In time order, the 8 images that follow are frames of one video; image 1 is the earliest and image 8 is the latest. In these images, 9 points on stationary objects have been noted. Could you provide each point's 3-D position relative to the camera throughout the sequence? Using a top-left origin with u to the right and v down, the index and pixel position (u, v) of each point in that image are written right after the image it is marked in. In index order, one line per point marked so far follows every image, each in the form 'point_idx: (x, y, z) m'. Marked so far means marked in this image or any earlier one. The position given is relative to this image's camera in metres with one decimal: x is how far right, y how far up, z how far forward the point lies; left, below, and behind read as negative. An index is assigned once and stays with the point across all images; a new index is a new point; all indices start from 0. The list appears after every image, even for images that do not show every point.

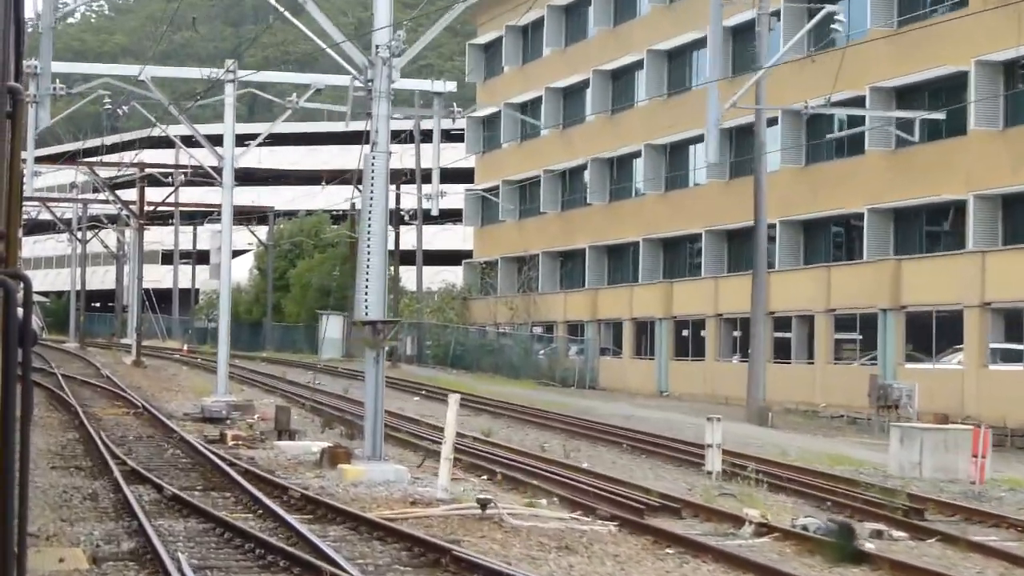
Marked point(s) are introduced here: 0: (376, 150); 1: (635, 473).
0: (-1.6, +1.6, +17.2) m
1: (+1.6, -2.4, +18.9) m
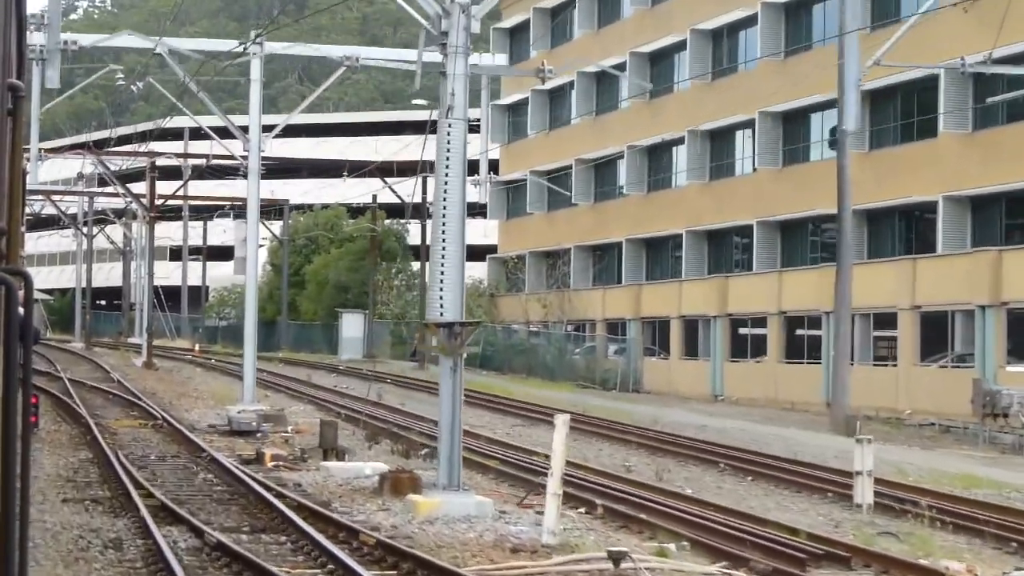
0: (-0.6, +1.7, +14.2) m
1: (+2.6, -2.3, +15.9) m
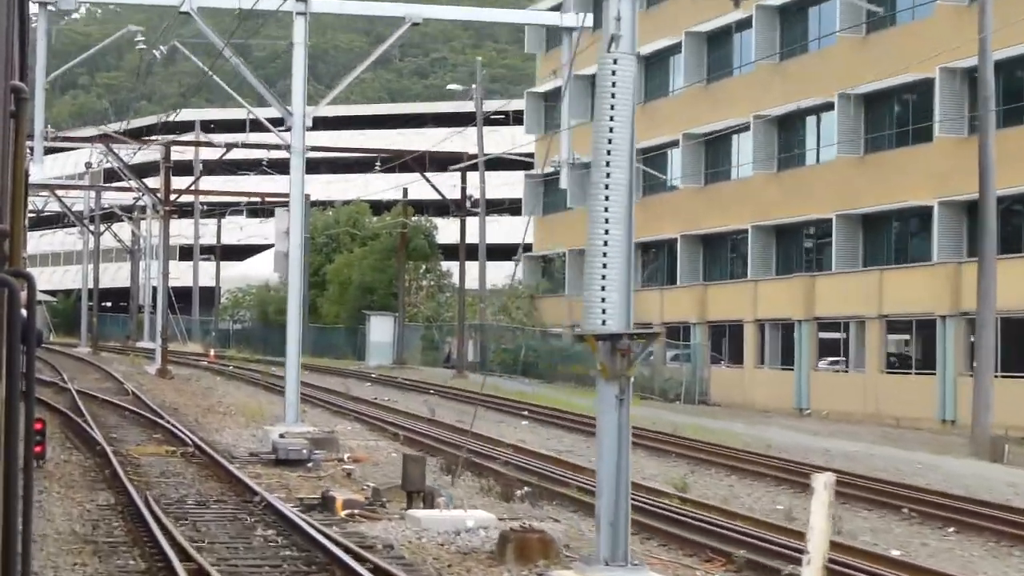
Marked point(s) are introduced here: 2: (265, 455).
0: (+0.7, +1.7, +10.4) m
1: (+3.9, -2.3, +12.1) m
2: (-3.2, -2.2, +19.3) m
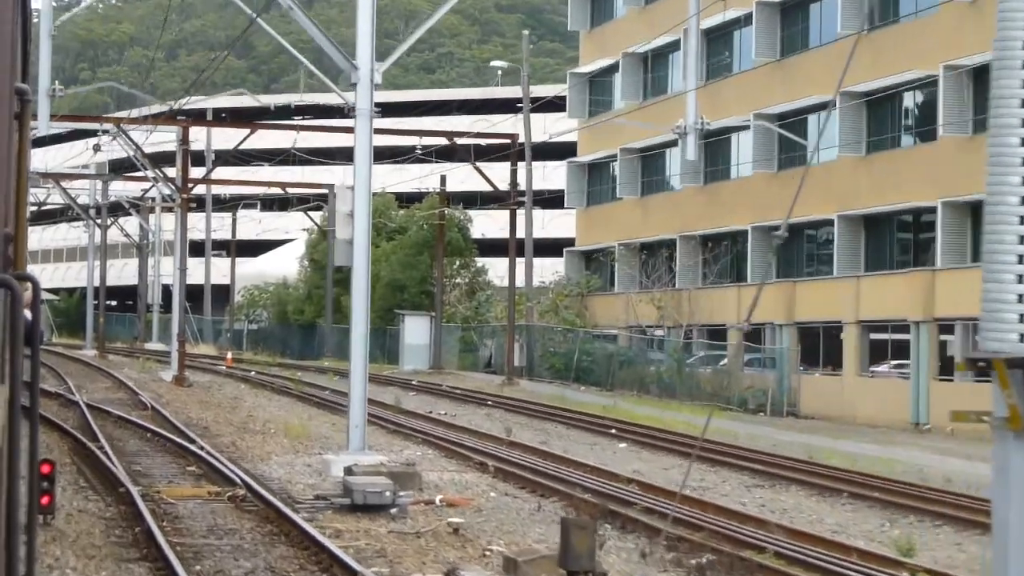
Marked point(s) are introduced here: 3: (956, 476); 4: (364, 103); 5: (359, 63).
0: (+2.1, +1.7, +6.1) m
1: (+5.3, -2.3, +7.8) m
2: (-1.8, -2.1, +15.1) m
3: (+5.6, -2.4, +18.4) m
4: (-1.8, +2.2, +17.8) m
5: (-1.9, +2.7, +18.0) m
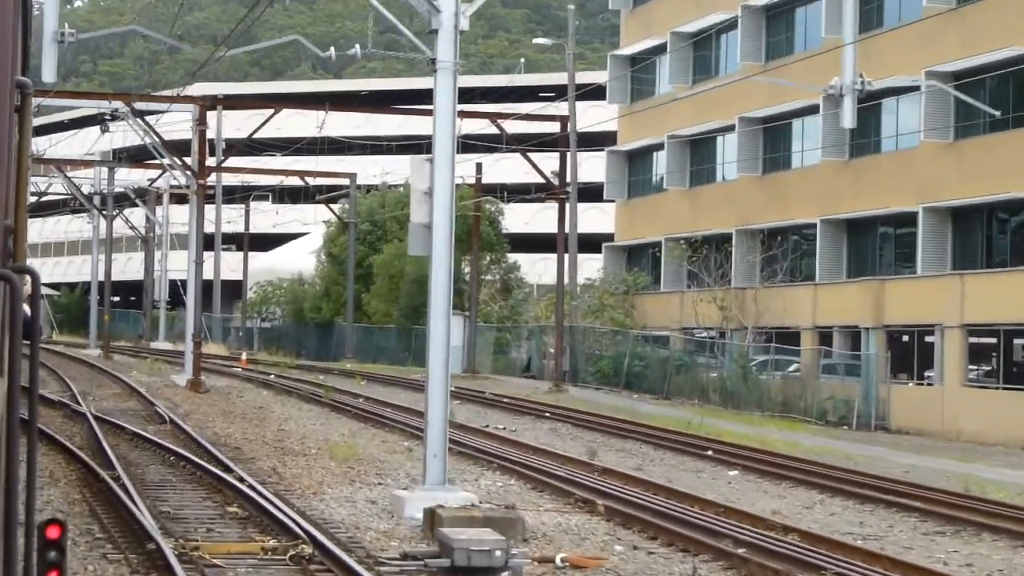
0: (+3.3, +1.7, +2.7) m
1: (+6.4, -2.3, +4.4) m
2: (-0.7, -2.1, +11.6) m
3: (+6.7, -2.4, +15.0) m
4: (-0.6, +2.3, +14.3) m
5: (-0.7, +2.8, +14.5) m
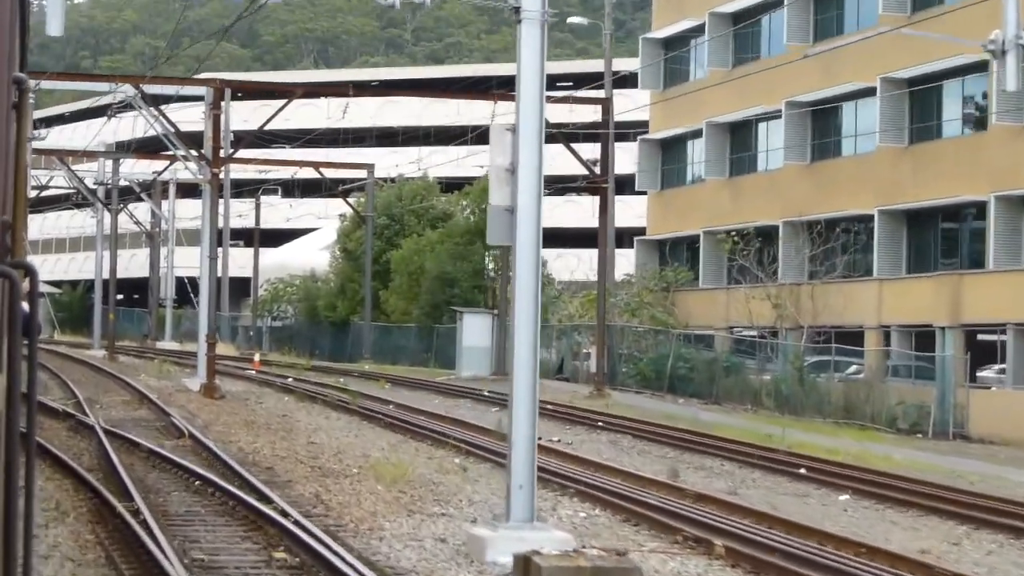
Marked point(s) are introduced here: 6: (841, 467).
0: (+4.1, +1.7, +0.2) m
1: (+7.3, -2.2, +1.9) m
2: (+0.1, -2.1, +9.2) m
3: (+7.5, -2.3, +12.5) m
4: (+0.2, +2.3, +11.9) m
5: (+0.1, +2.8, +12.0) m
6: (+4.1, -2.2, +18.6) m
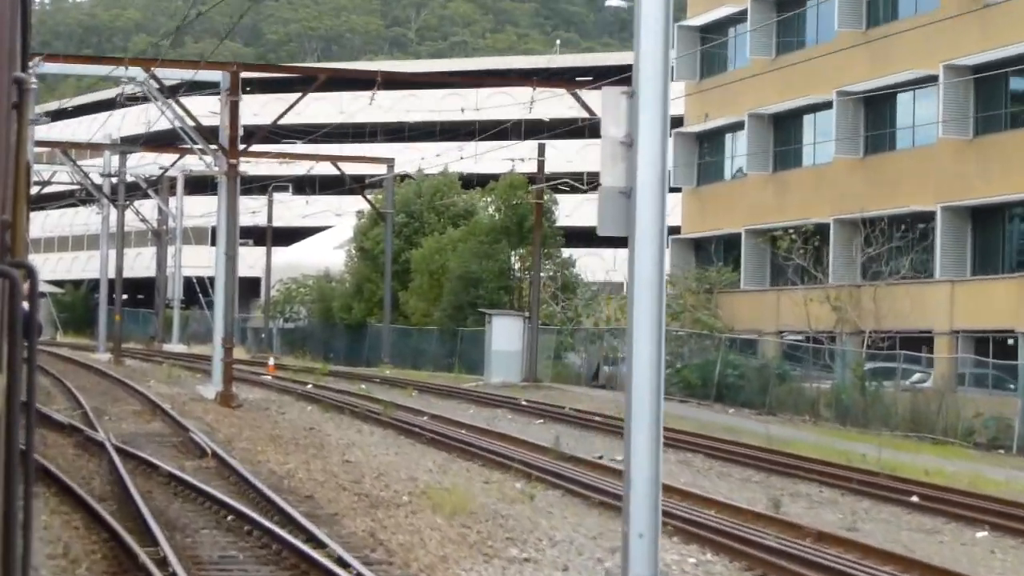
0: (+4.9, +1.7, -2.1) m
1: (+8.0, -2.3, -0.4) m
2: (+0.9, -2.1, +6.9) m
3: (+8.3, -2.4, +10.2) m
4: (+1.0, +2.3, +9.6) m
5: (+0.9, +2.8, +9.7) m
6: (+4.9, -2.3, +16.3) m
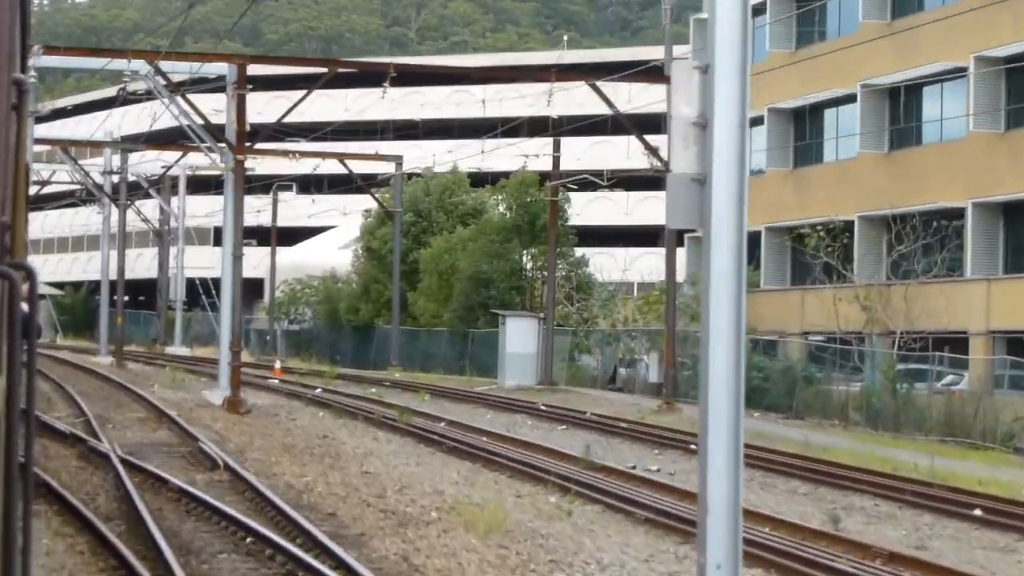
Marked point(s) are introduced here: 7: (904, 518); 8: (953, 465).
0: (+5.2, +1.7, -3.2) m
1: (+8.4, -2.2, -1.4) m
2: (+1.3, -2.1, +5.8) m
3: (+8.6, -2.3, +9.2) m
4: (+1.3, +2.3, +8.5) m
5: (+1.2, +2.8, +8.7) m
6: (+5.2, -2.3, +15.2) m
7: (+3.8, -2.2, +14.3) m
8: (+5.9, -2.4, +19.6) m
